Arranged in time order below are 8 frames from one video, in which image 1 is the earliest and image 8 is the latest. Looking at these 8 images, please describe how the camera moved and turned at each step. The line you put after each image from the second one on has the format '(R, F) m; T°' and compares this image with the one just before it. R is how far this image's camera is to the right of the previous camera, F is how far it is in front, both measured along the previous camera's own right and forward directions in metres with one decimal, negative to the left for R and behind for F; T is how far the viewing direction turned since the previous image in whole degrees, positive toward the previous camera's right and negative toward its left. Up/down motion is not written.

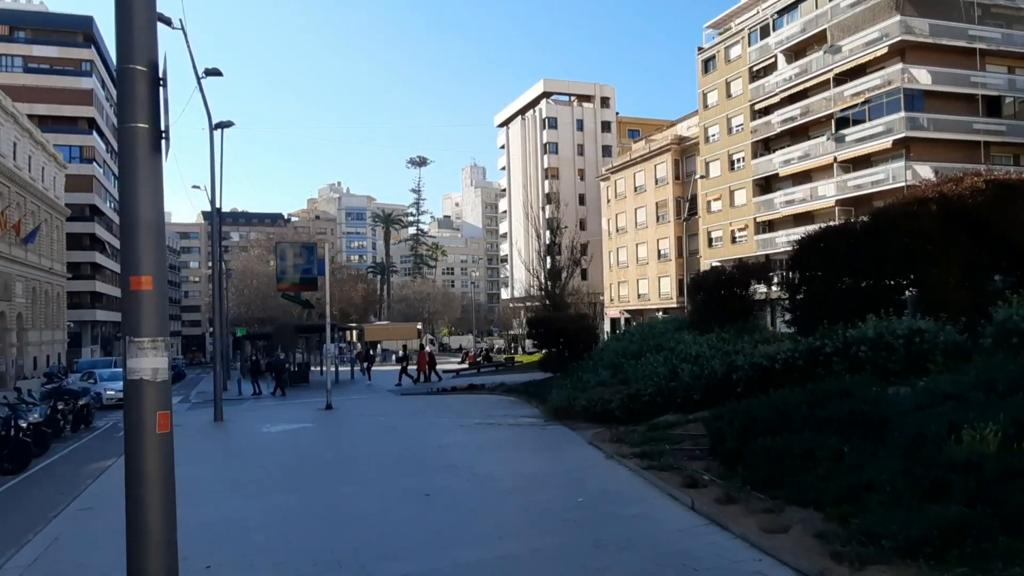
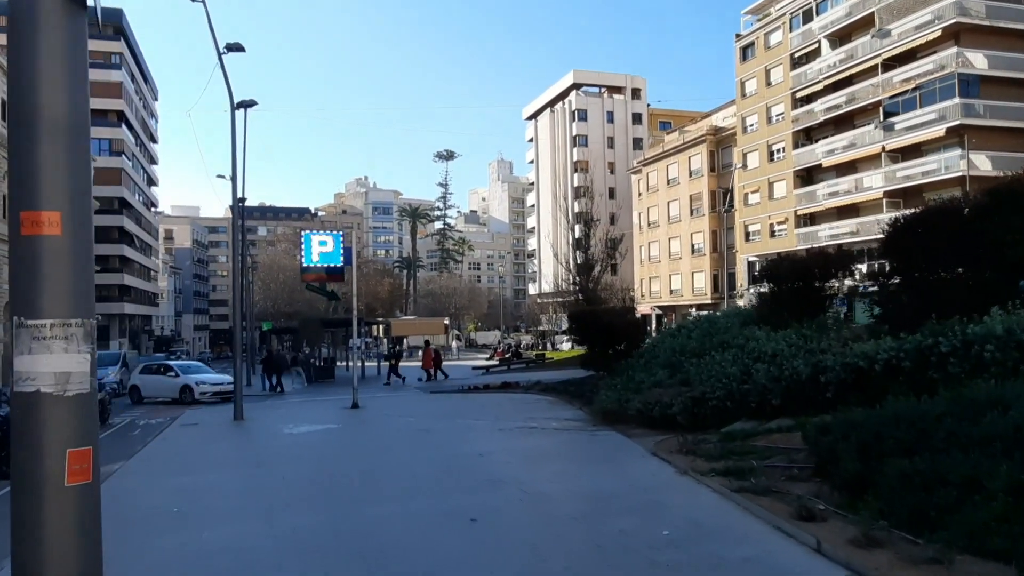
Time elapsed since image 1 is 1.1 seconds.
(-0.4, +1.5) m; -2°
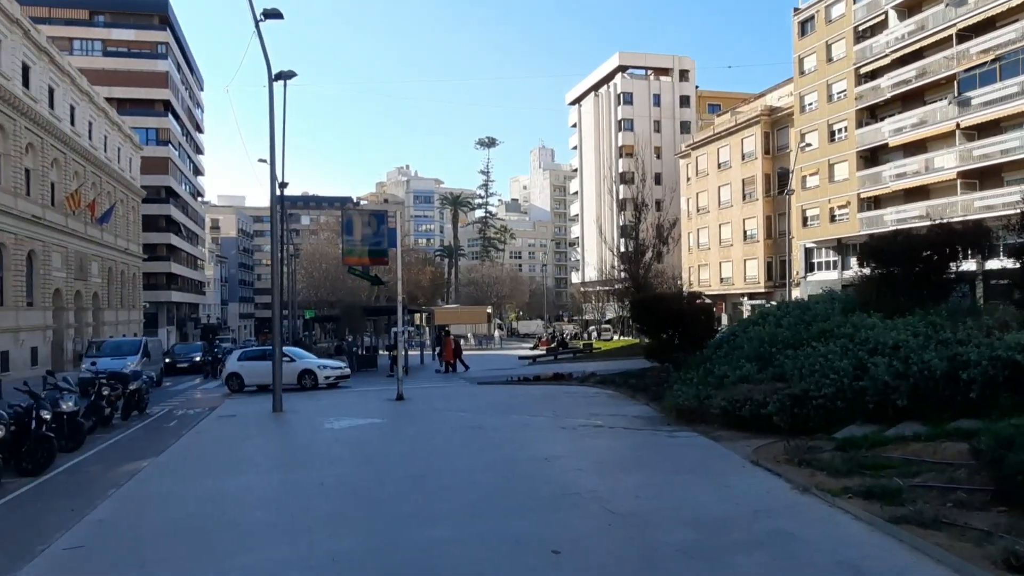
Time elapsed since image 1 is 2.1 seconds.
(-0.4, +1.5) m; -3°
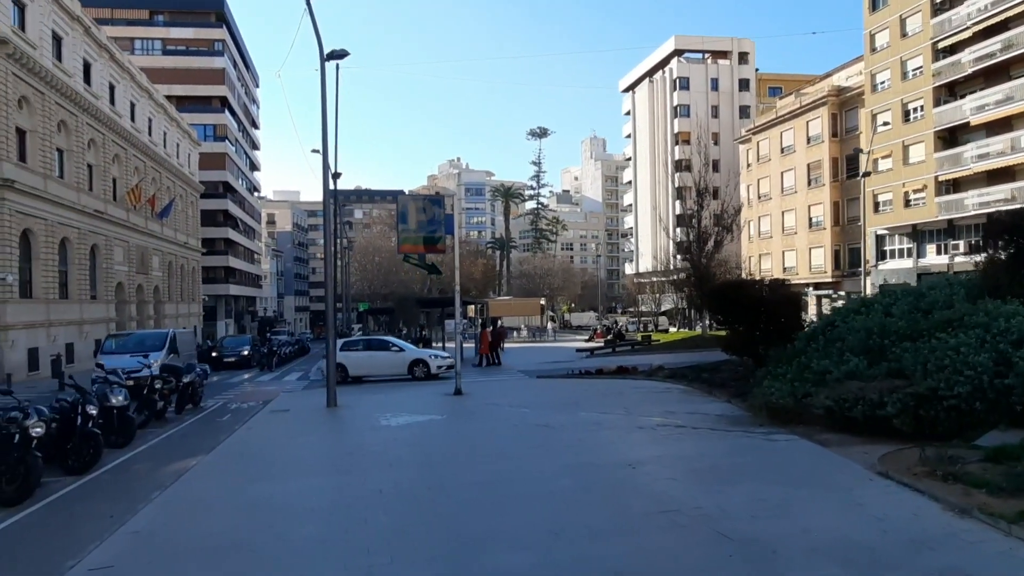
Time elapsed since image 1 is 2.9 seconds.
(-0.3, +1.1) m; -4°
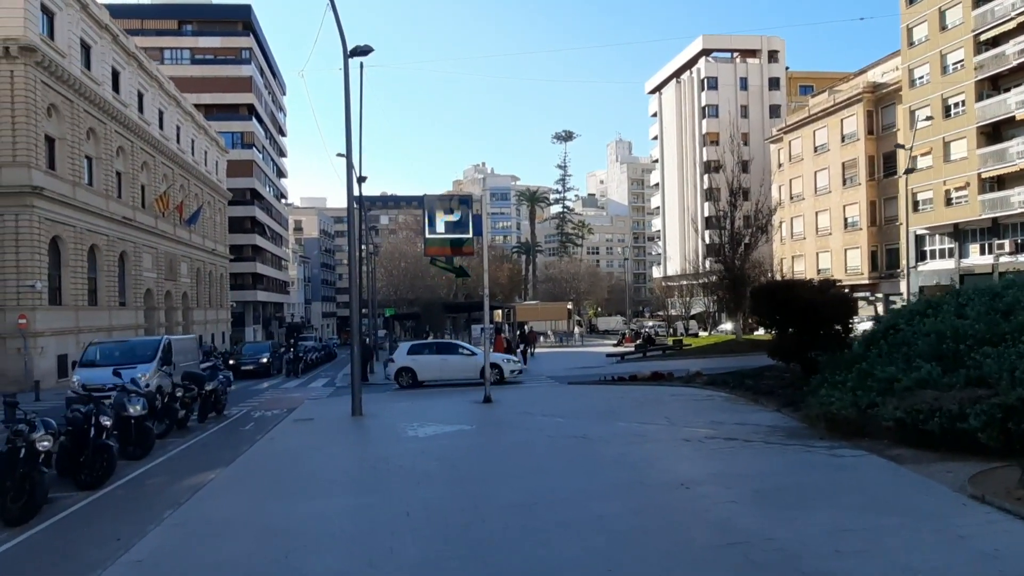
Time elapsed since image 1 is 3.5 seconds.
(-0.1, +0.7) m; -2°
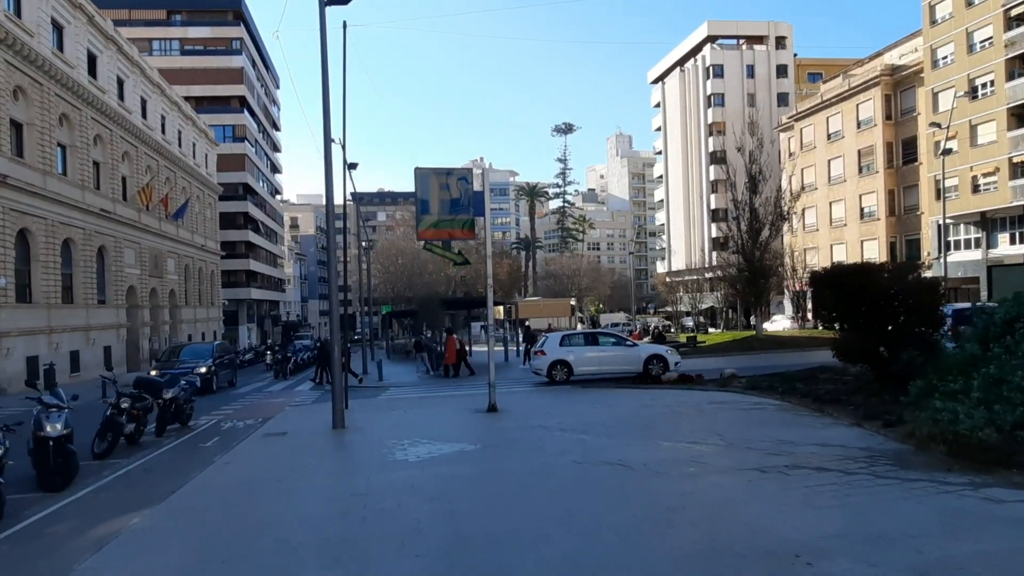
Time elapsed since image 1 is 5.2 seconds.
(-0.2, +2.6) m; 0°
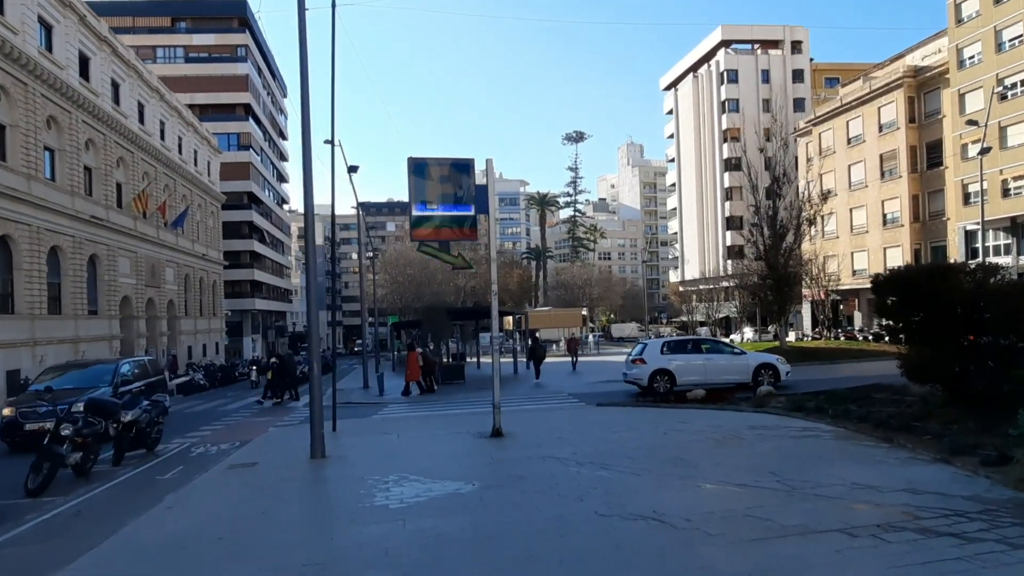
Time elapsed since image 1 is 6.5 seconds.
(+0.1, +1.9) m; -1°
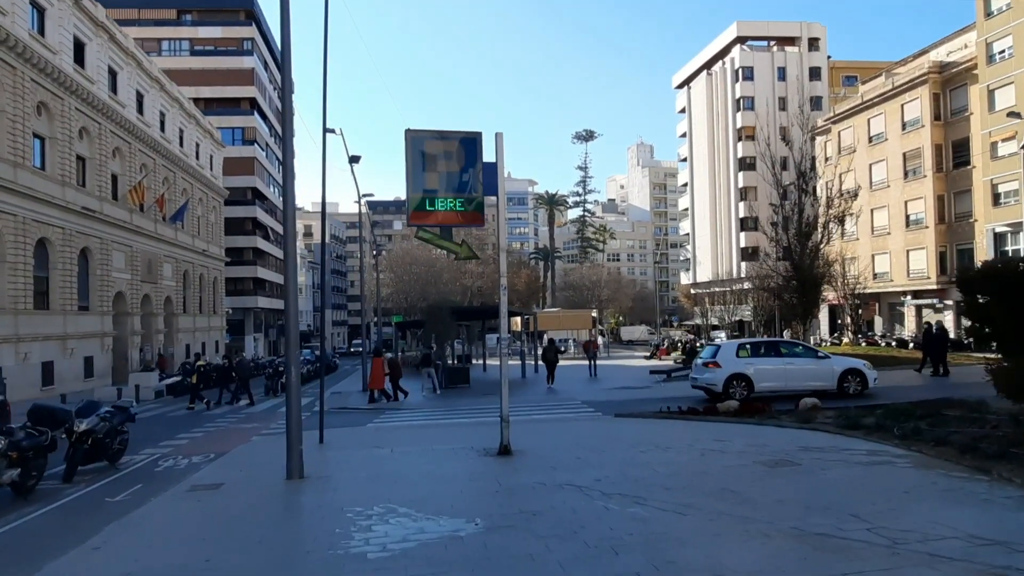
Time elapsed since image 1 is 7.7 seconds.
(-0.1, +1.8) m; -1°
